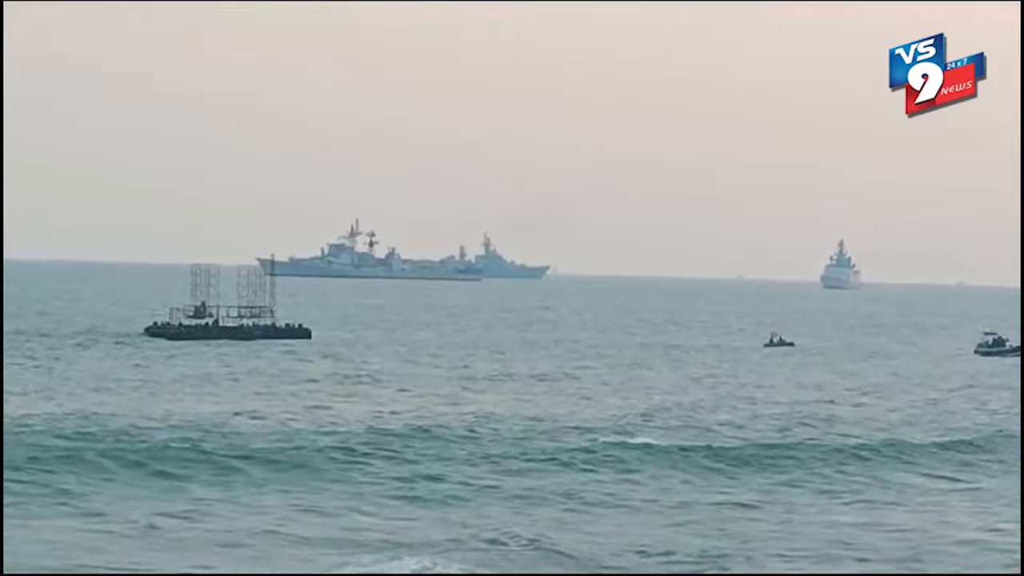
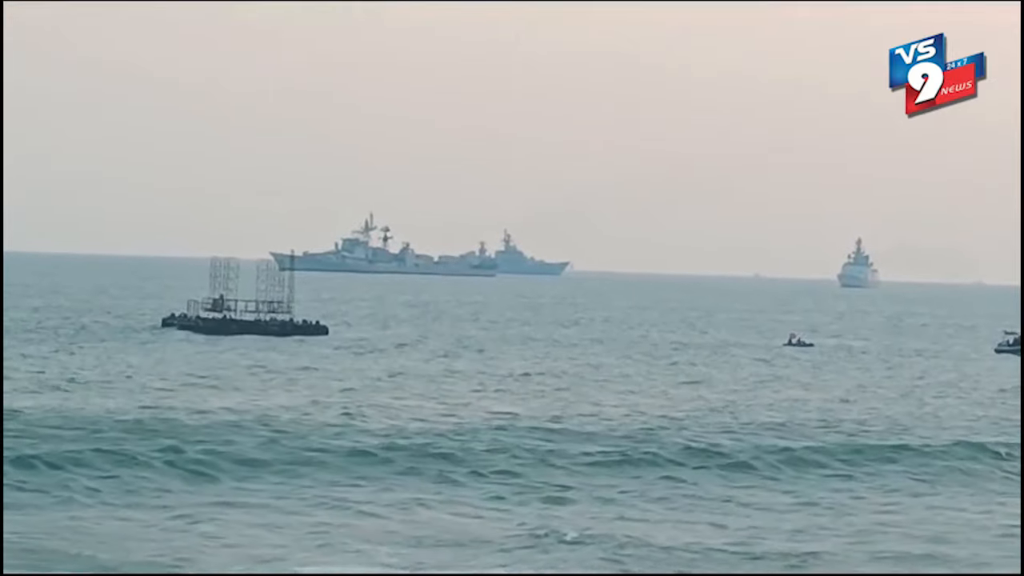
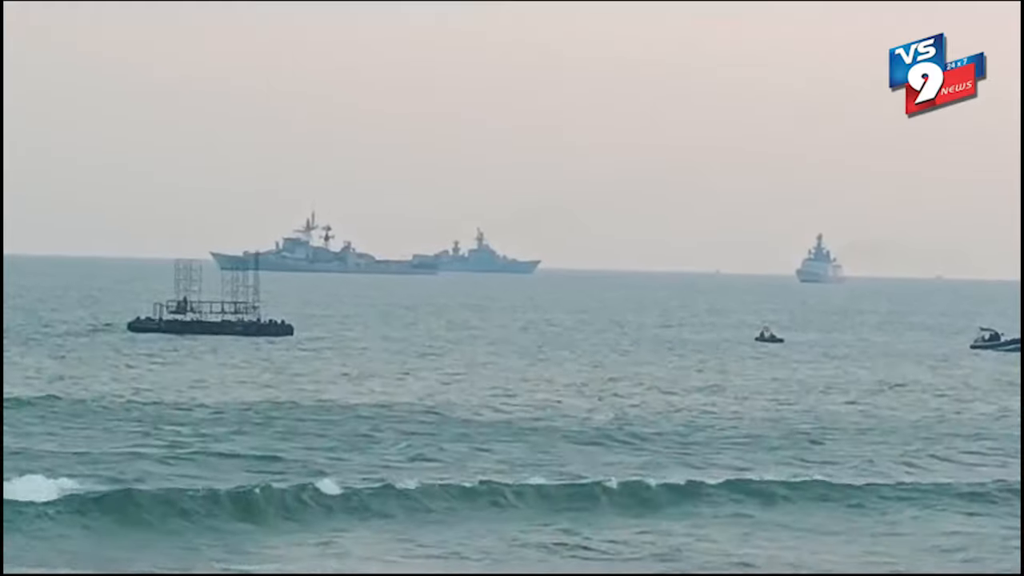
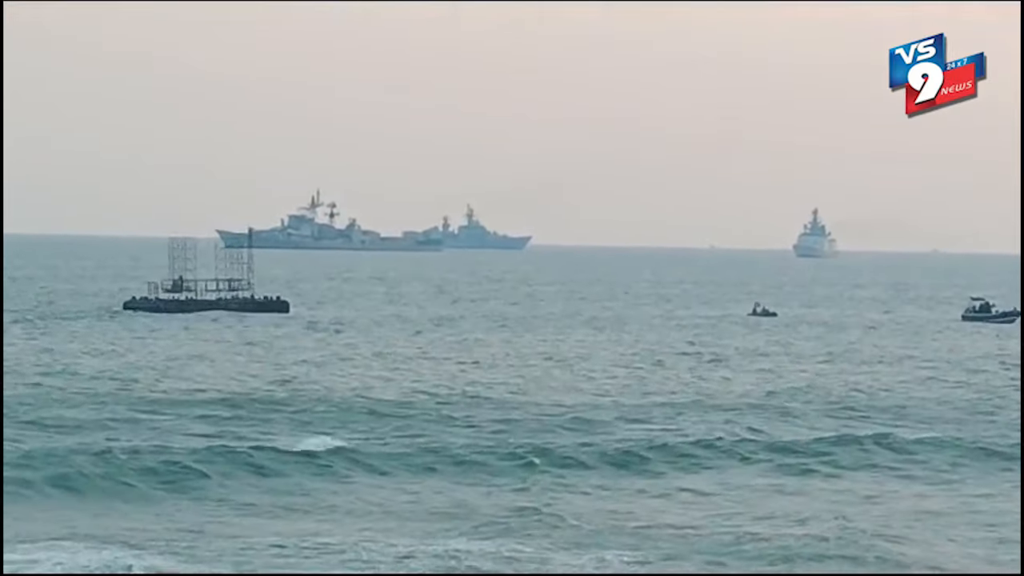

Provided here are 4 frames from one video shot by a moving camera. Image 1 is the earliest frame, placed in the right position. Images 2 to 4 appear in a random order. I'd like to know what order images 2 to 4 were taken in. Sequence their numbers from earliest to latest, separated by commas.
2, 4, 3
